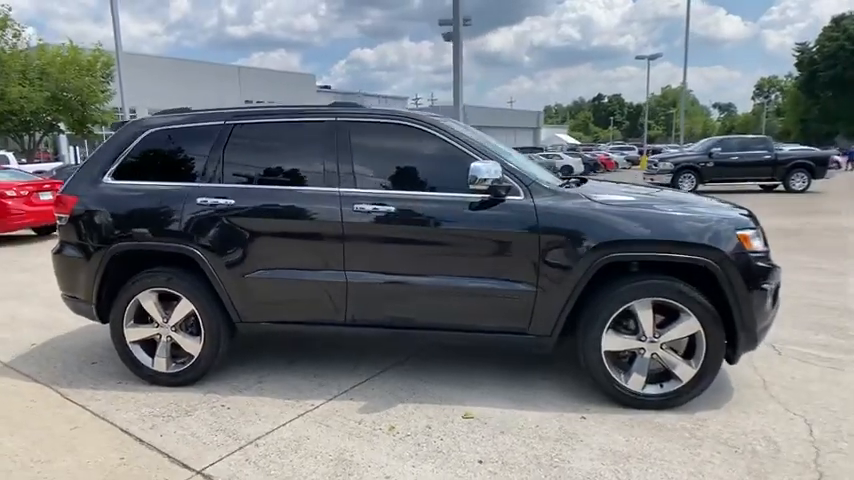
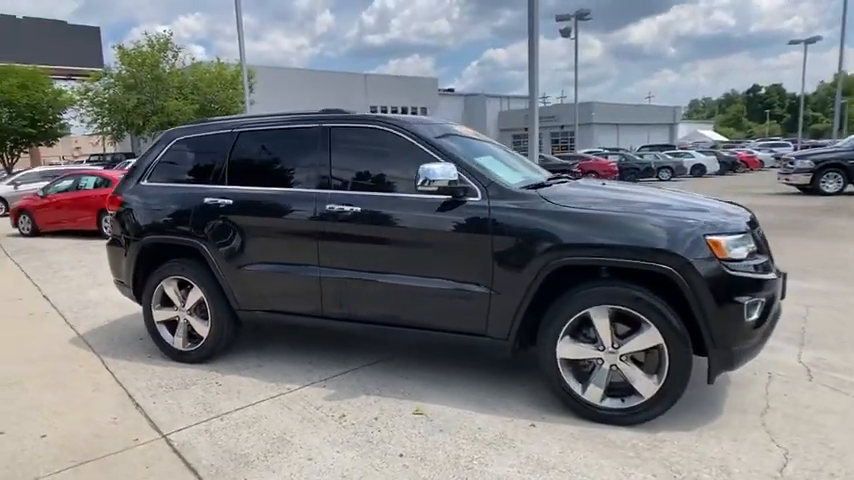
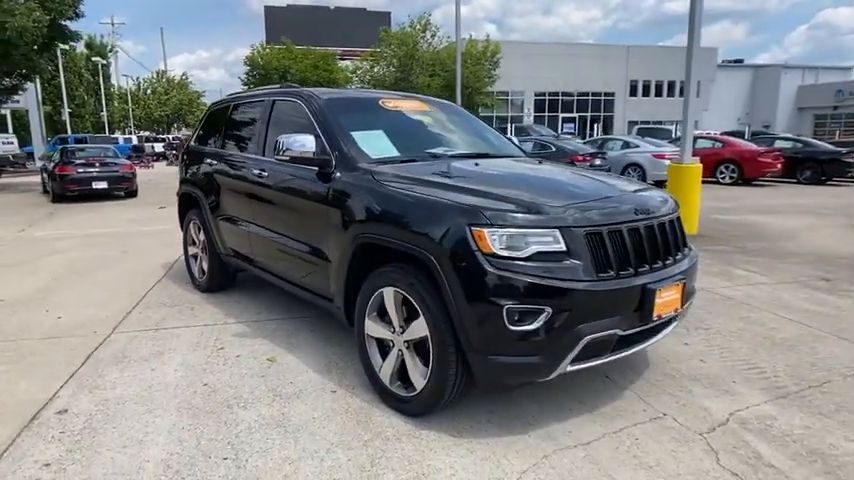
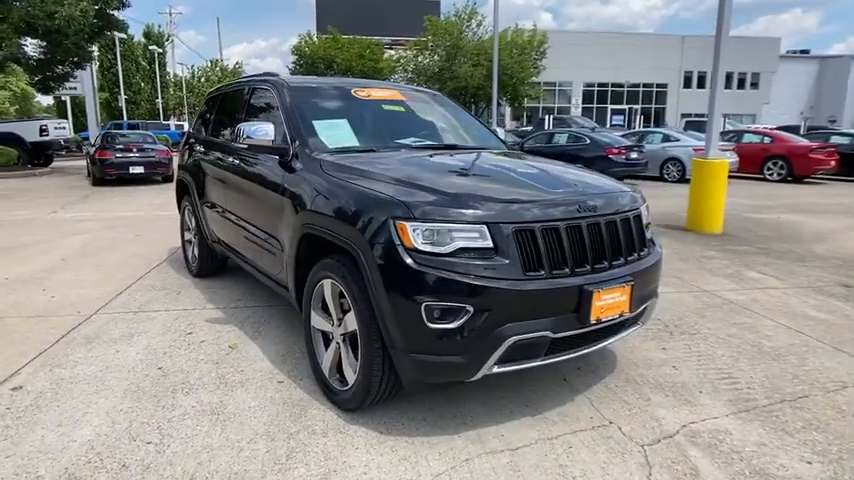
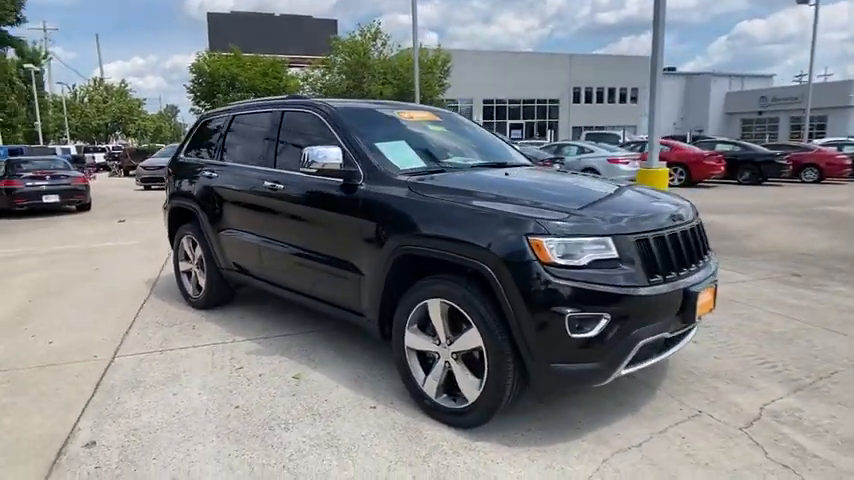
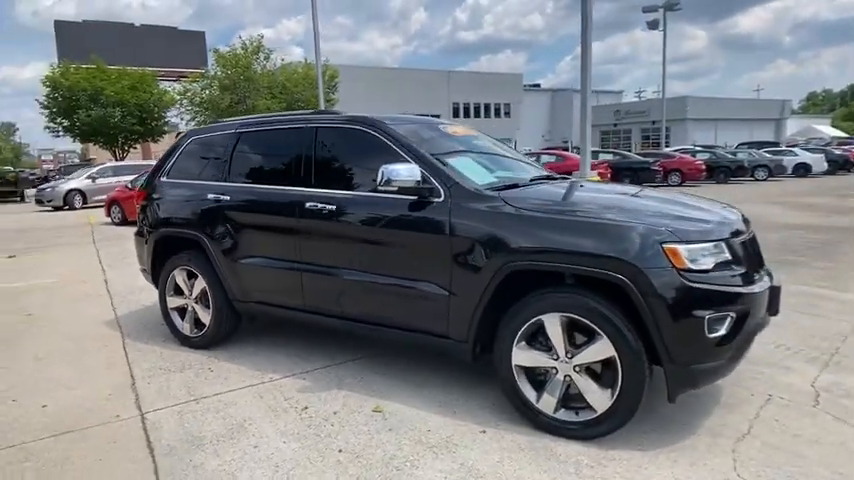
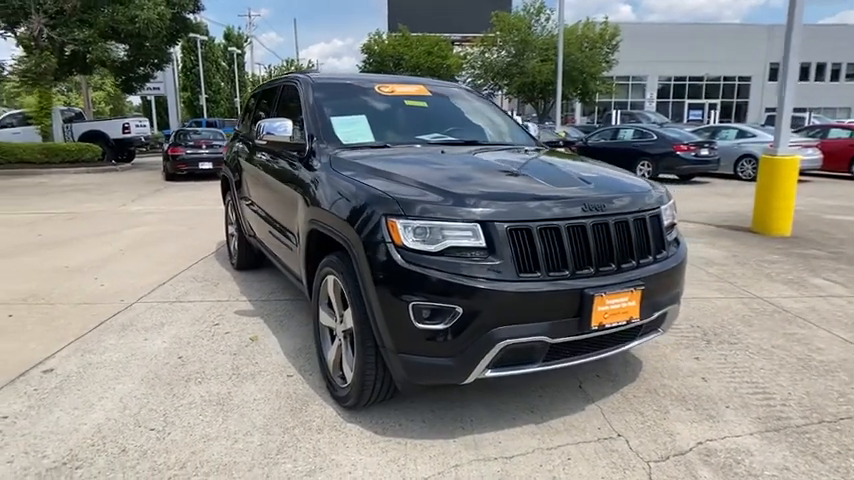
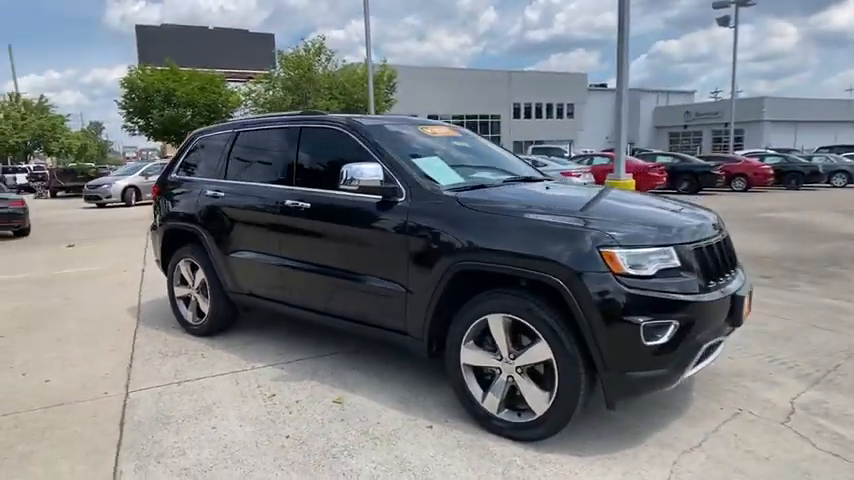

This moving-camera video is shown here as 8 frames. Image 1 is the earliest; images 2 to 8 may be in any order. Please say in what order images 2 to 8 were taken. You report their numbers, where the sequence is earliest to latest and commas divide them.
2, 6, 8, 5, 3, 4, 7
